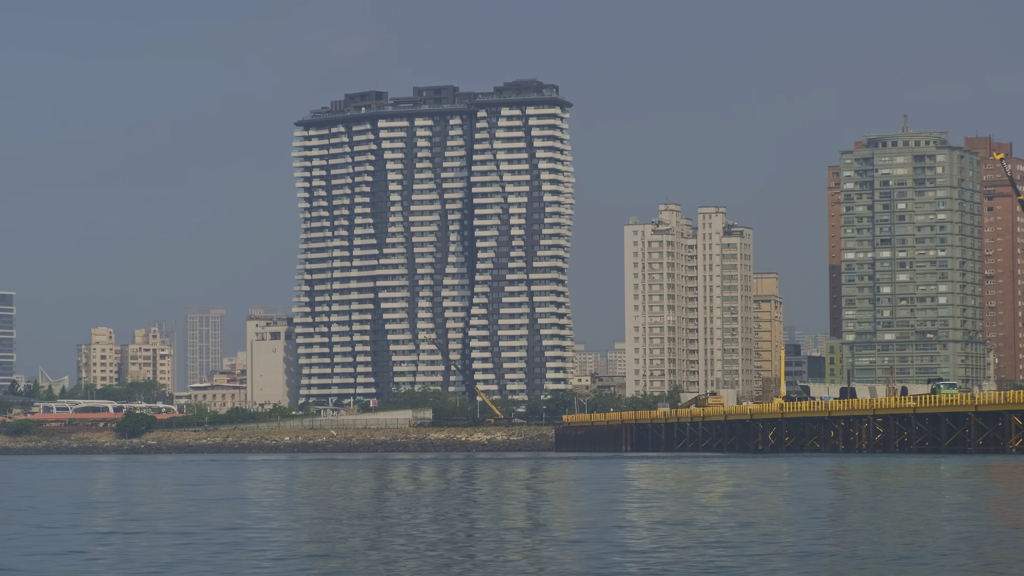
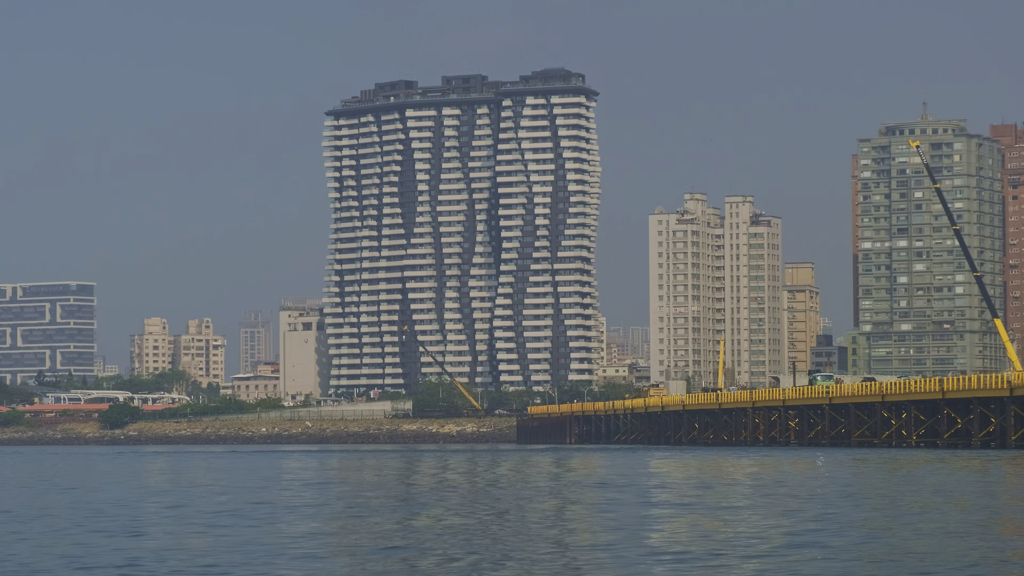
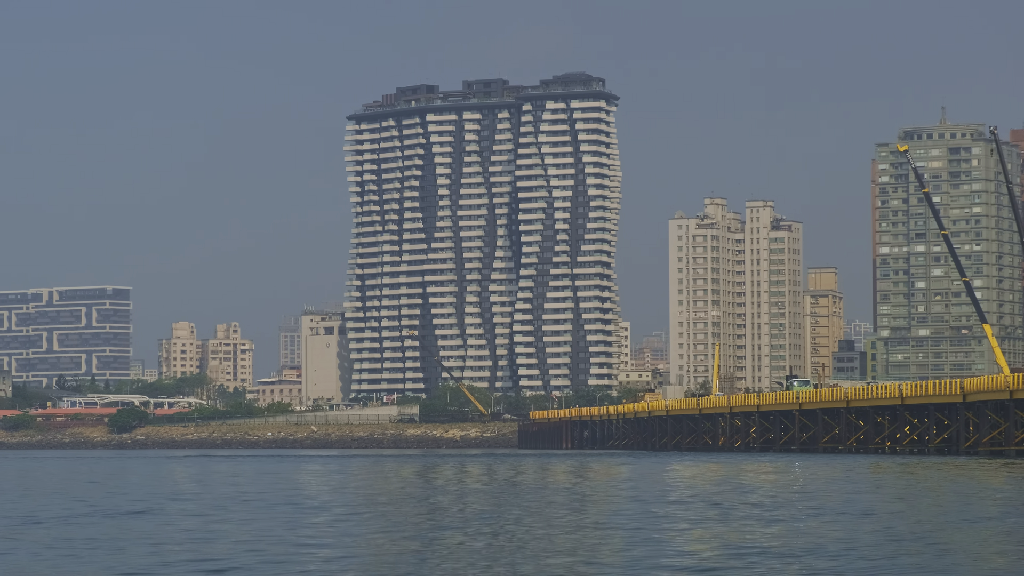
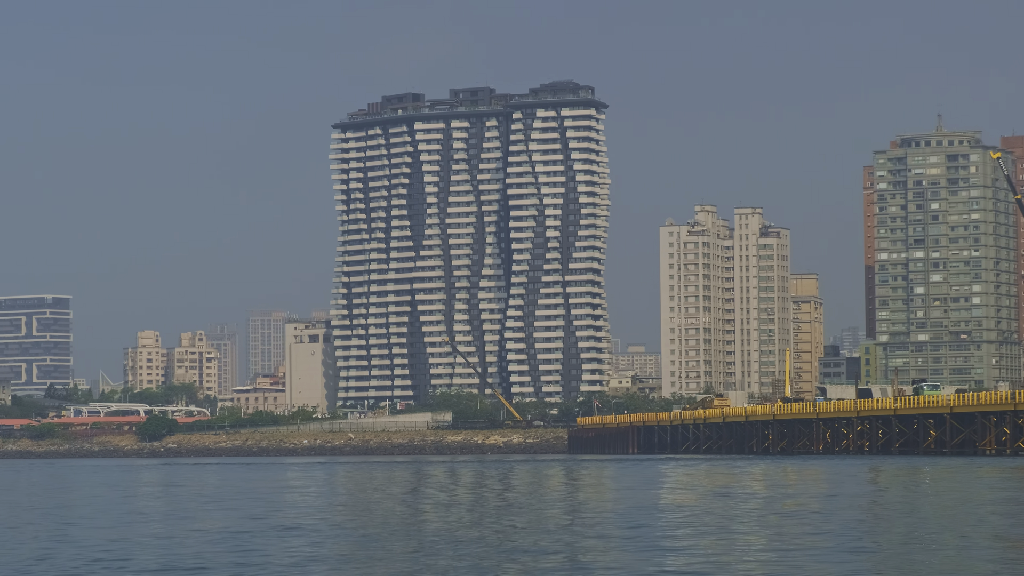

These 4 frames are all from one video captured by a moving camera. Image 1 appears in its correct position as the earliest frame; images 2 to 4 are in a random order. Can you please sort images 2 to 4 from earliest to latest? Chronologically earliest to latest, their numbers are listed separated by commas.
4, 2, 3
